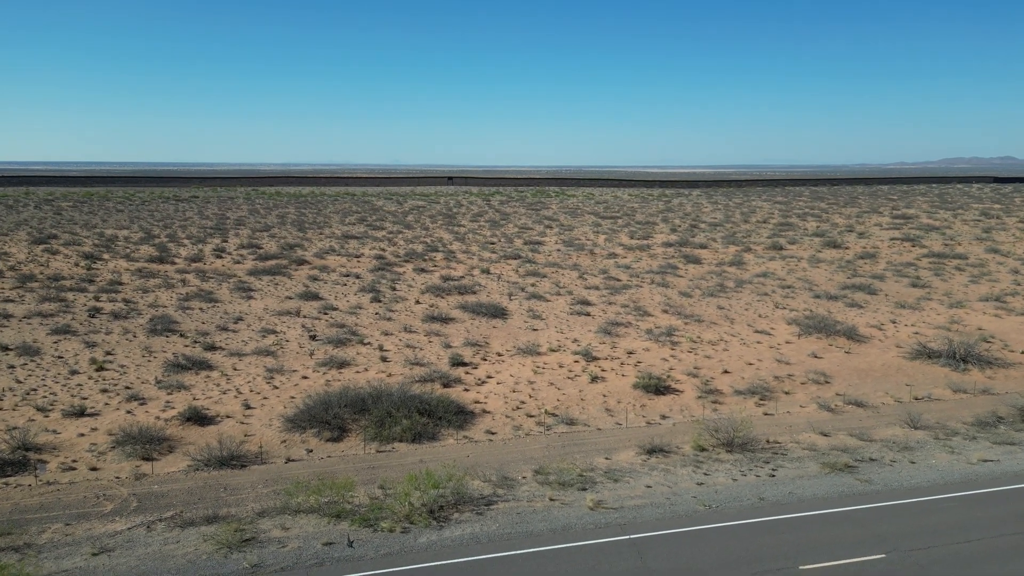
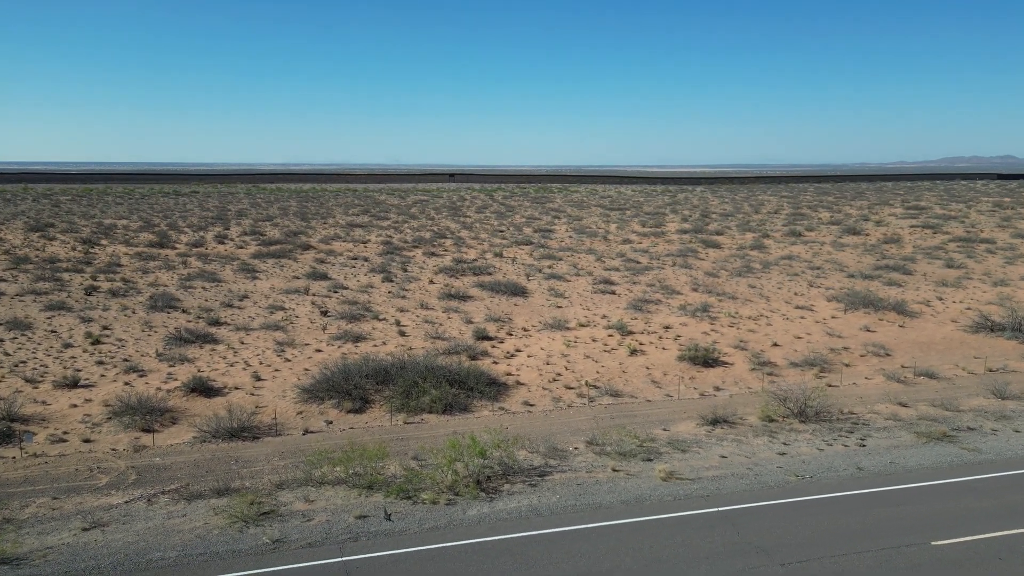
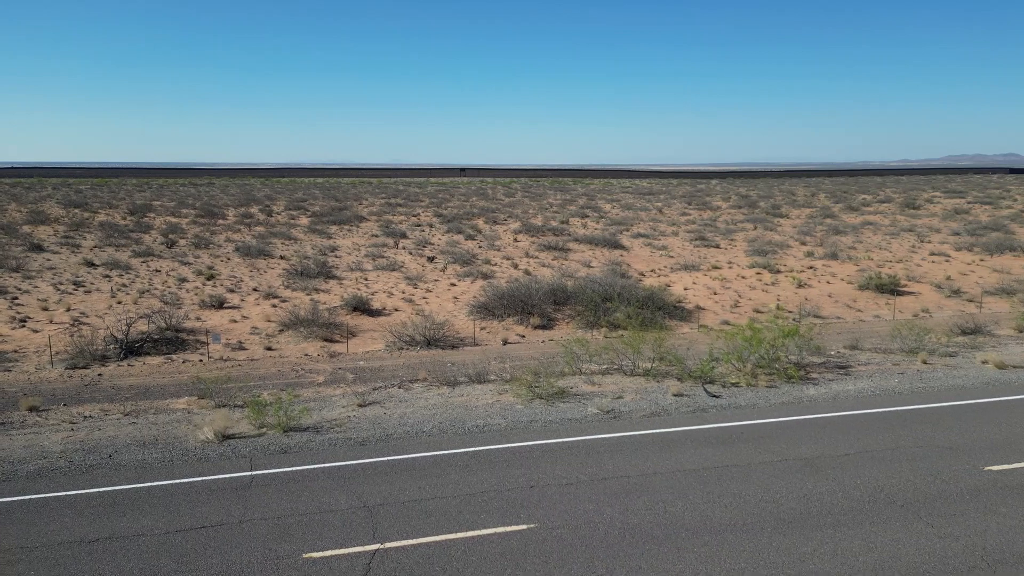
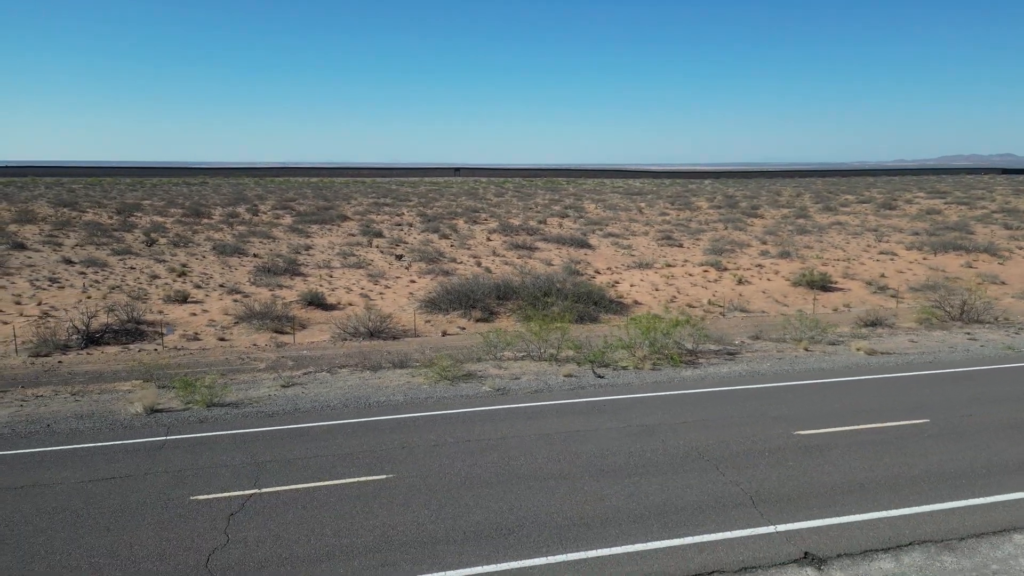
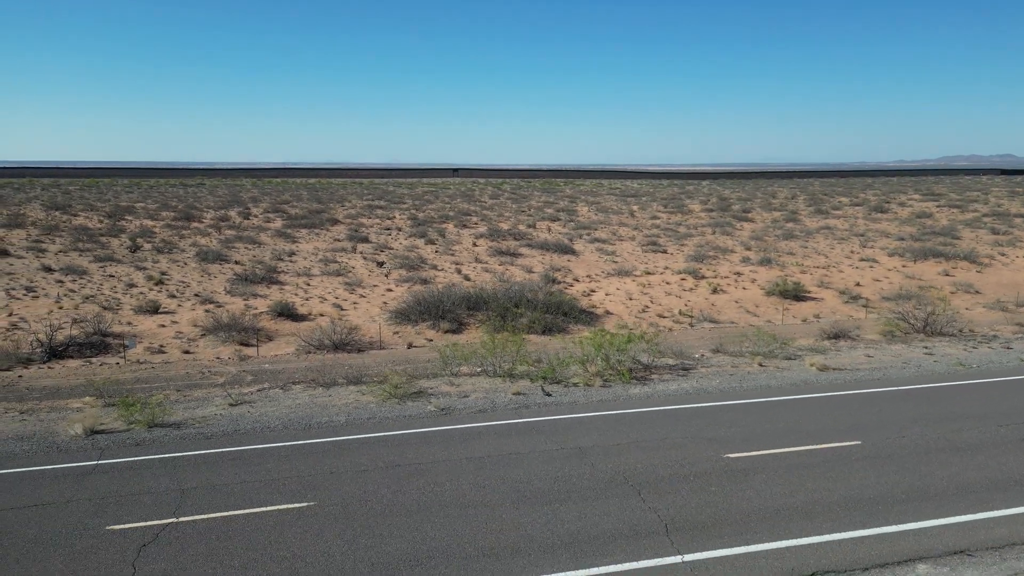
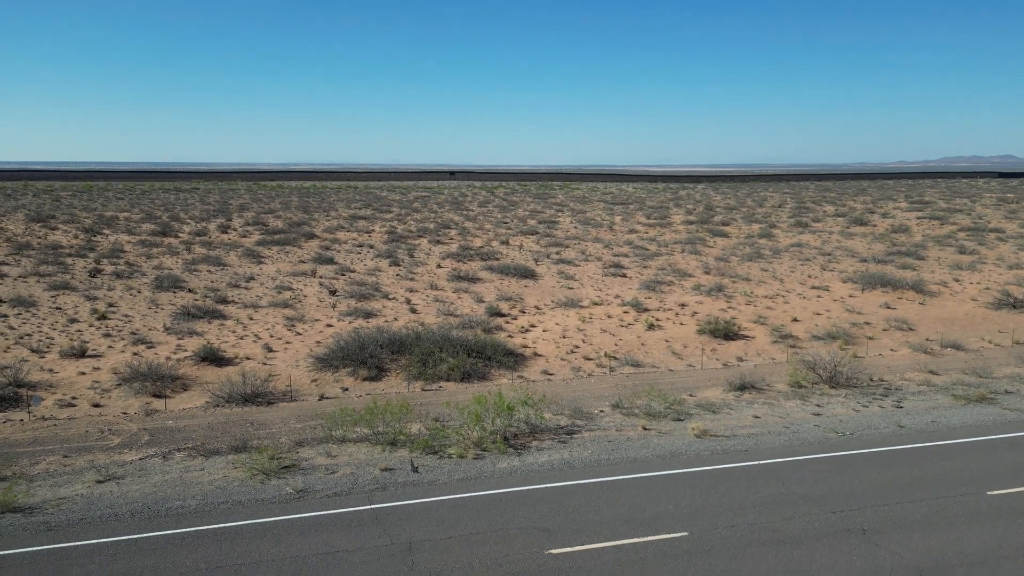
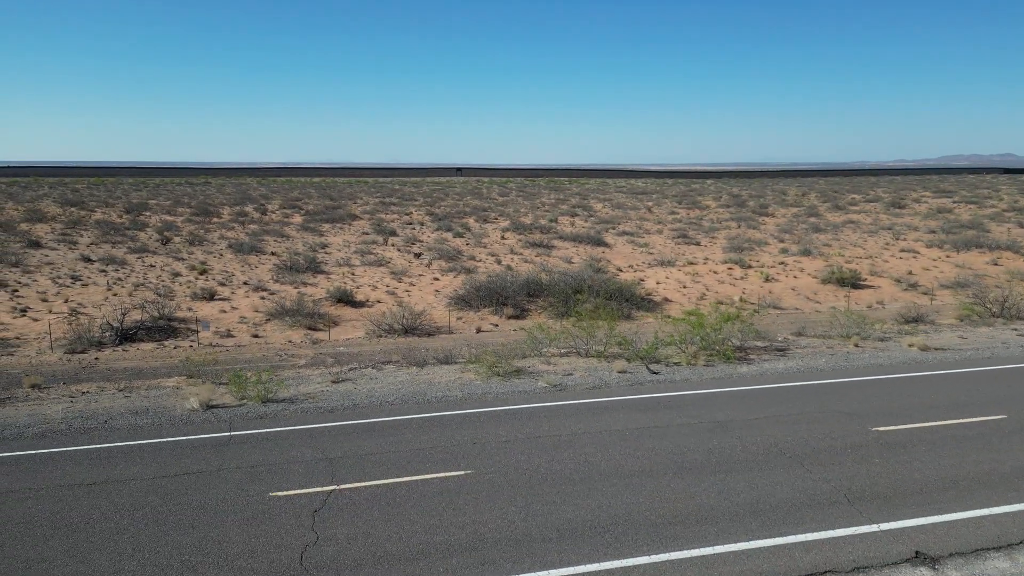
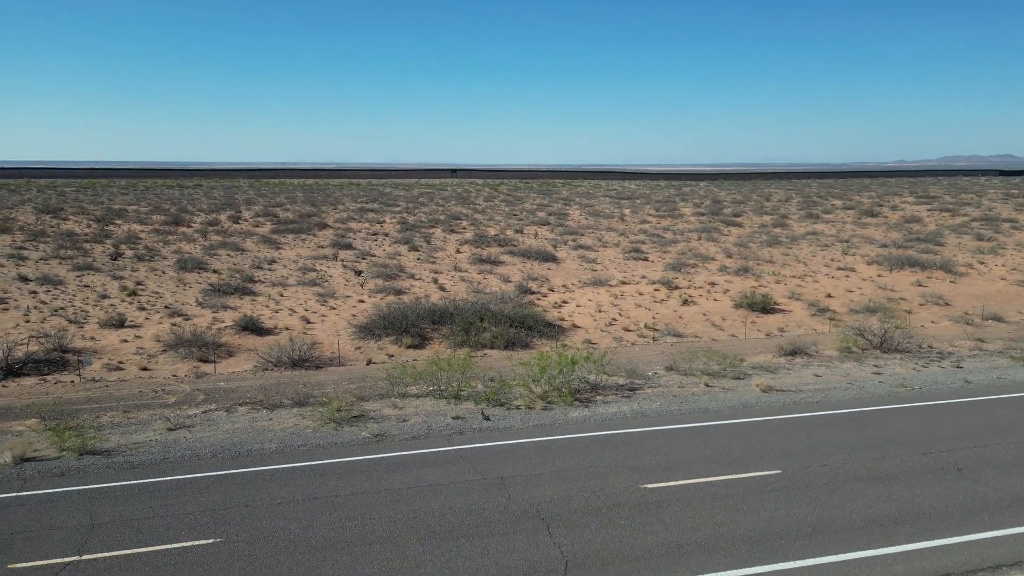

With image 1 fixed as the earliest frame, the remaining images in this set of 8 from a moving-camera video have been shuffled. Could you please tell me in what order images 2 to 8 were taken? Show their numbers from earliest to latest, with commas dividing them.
2, 6, 8, 5, 4, 7, 3
